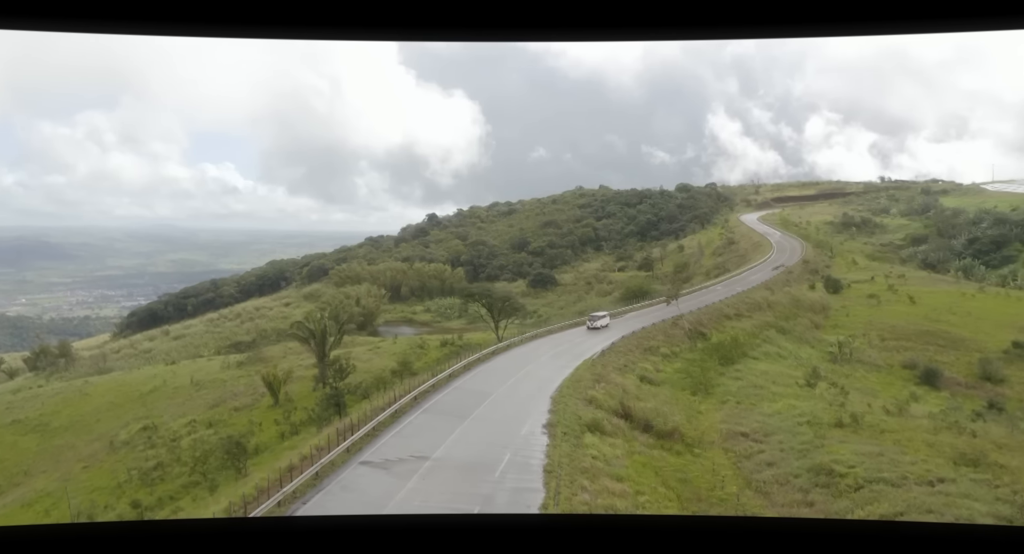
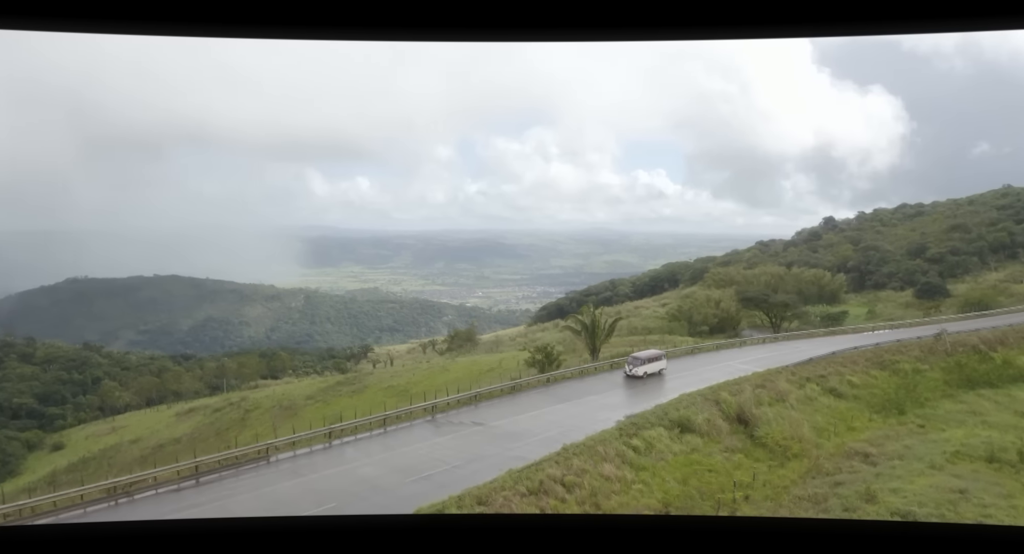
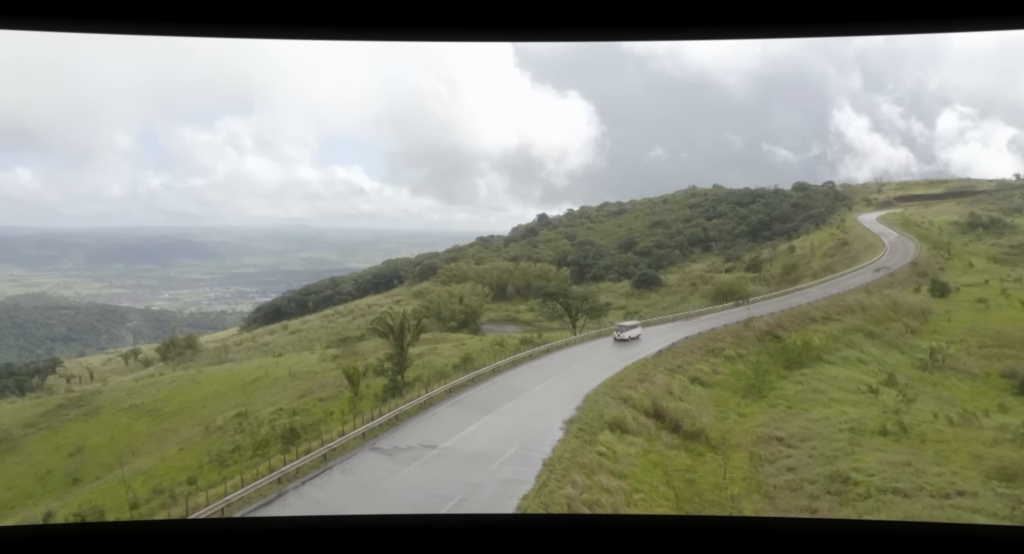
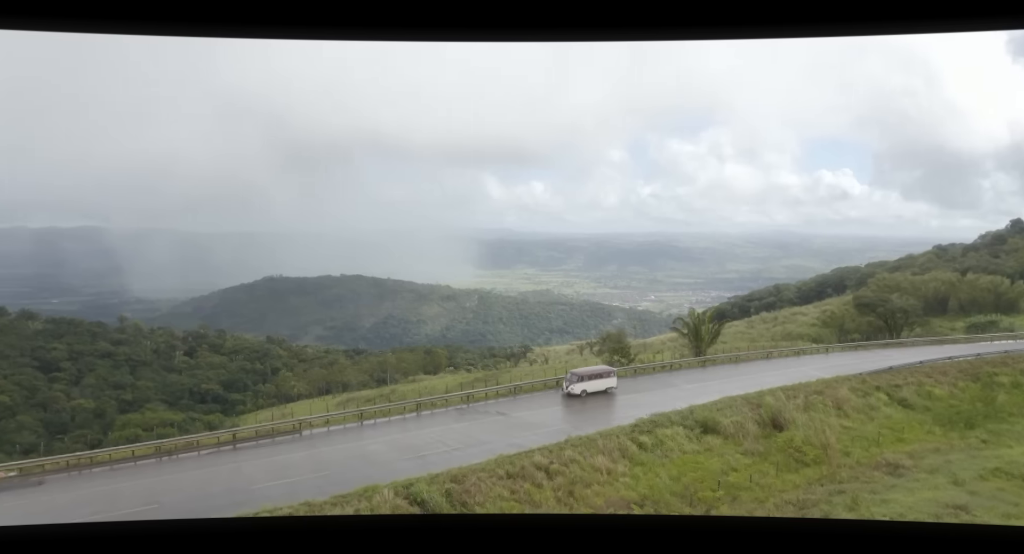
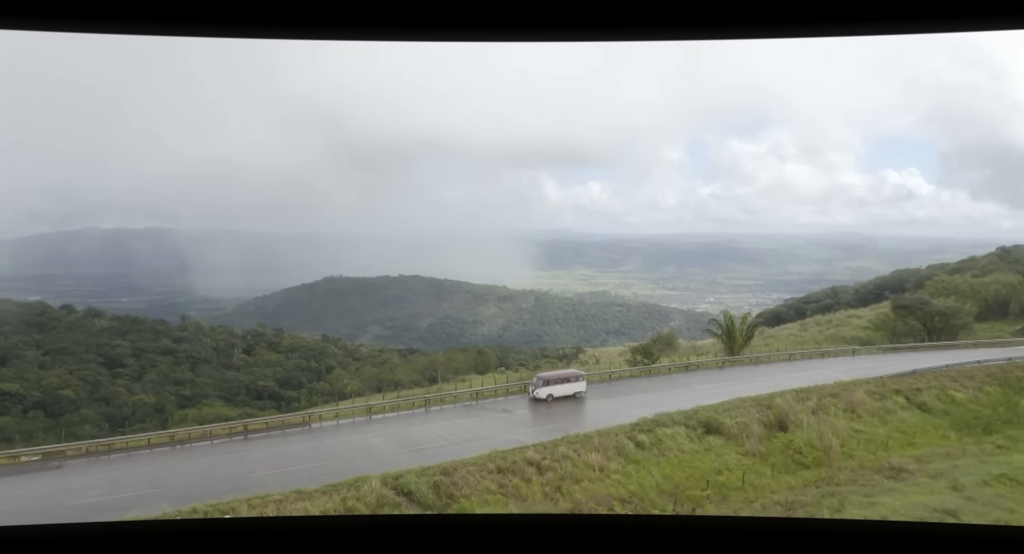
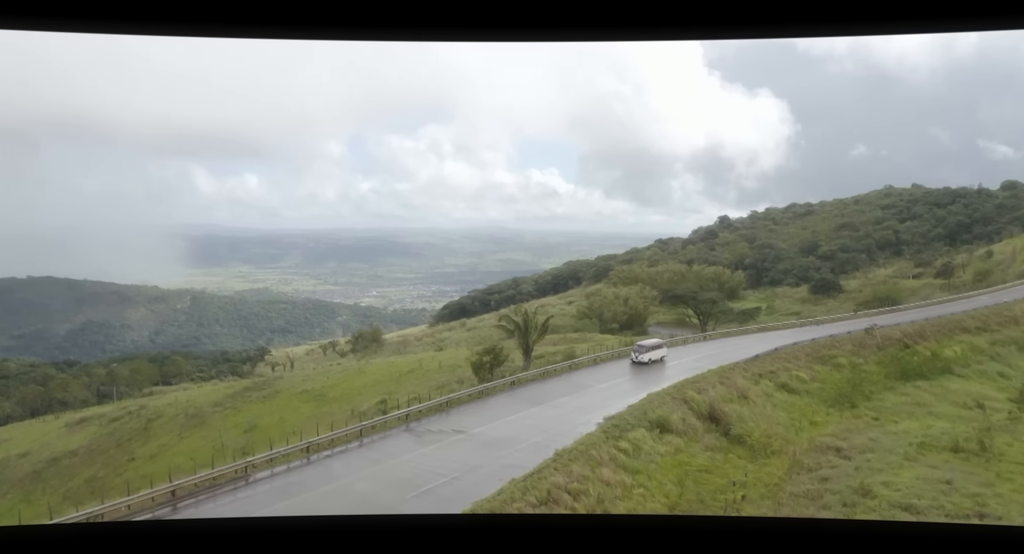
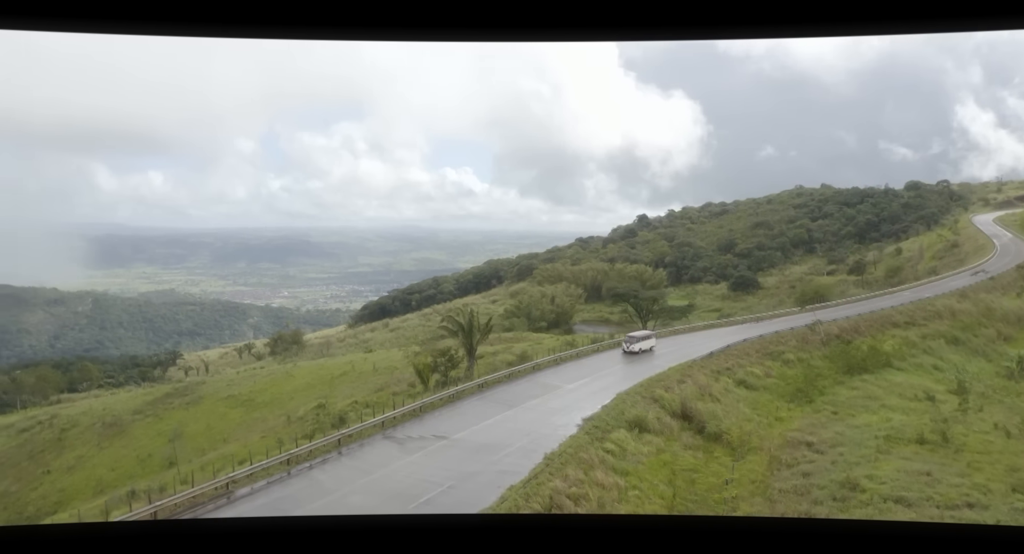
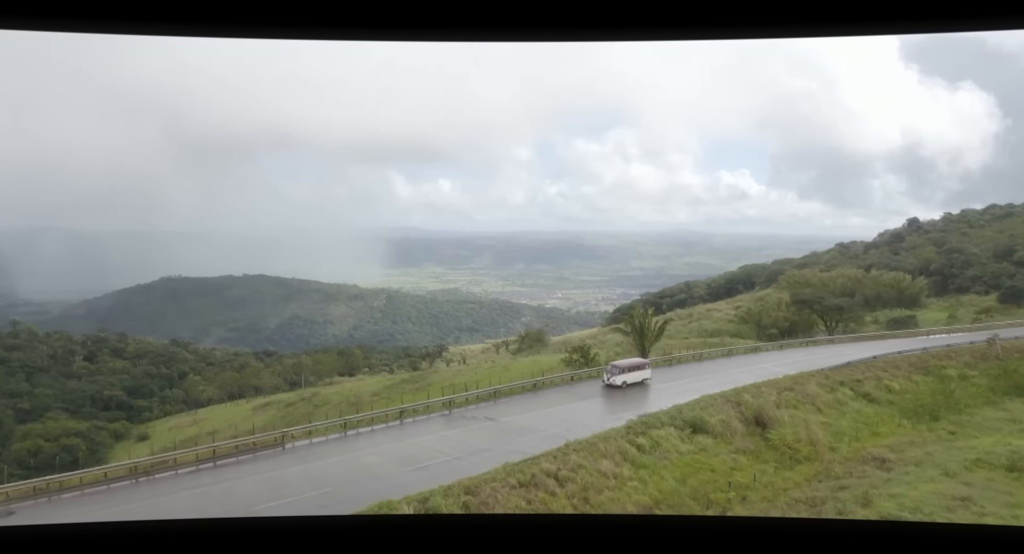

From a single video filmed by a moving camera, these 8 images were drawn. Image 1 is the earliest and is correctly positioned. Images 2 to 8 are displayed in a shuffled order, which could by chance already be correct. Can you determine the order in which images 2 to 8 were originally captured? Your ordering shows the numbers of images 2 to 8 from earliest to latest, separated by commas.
3, 7, 6, 2, 8, 4, 5
